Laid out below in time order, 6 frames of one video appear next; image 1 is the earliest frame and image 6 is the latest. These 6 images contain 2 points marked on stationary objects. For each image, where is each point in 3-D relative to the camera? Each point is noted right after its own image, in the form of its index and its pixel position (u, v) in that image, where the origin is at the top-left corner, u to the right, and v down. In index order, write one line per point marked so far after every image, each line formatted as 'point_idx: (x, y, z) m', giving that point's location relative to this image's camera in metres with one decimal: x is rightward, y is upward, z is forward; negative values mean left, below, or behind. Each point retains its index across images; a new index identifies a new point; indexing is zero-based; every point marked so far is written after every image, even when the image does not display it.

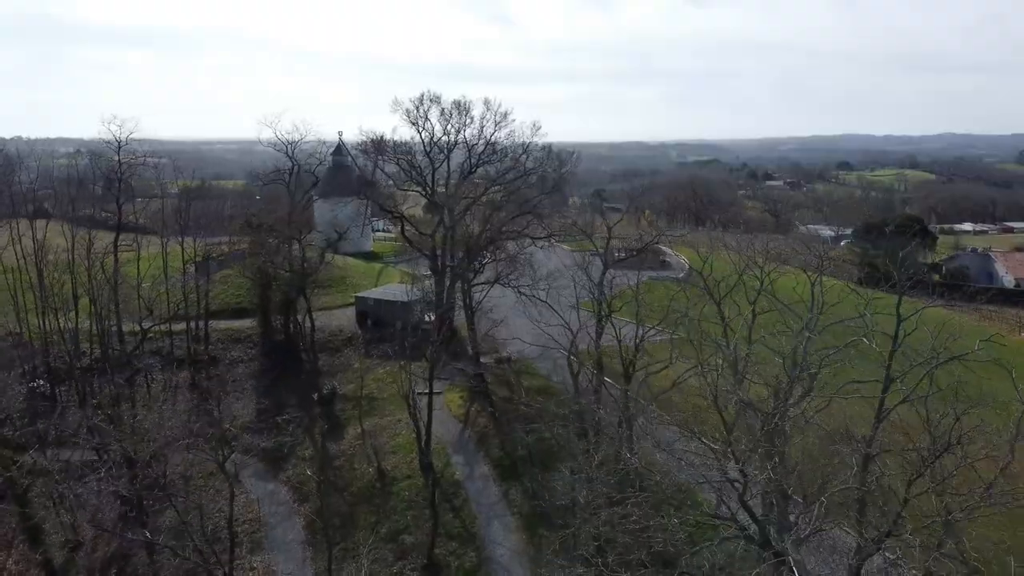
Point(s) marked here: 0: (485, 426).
0: (-0.6, -2.9, +17.9) m
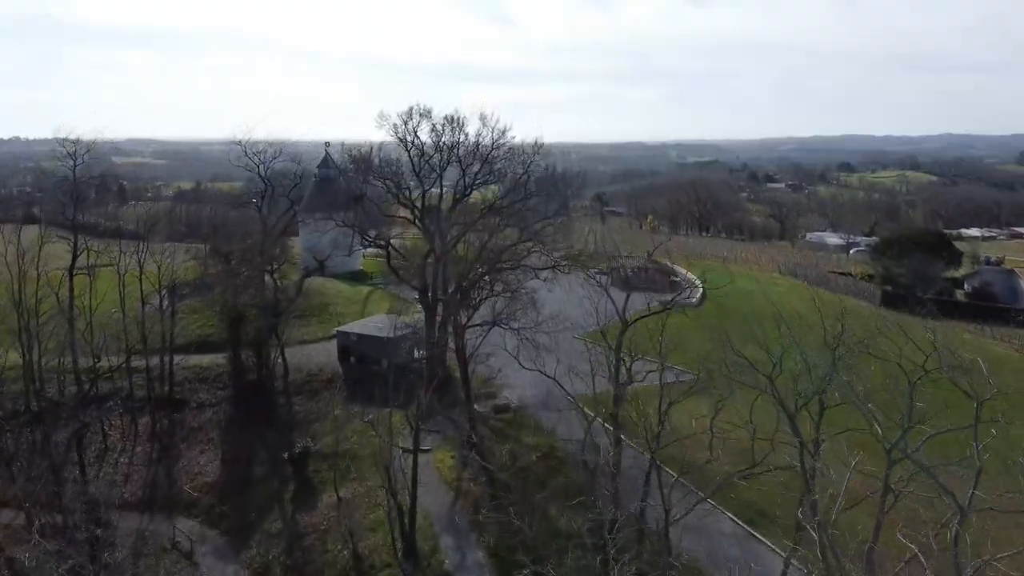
0: (-0.6, -3.8, +15.5) m
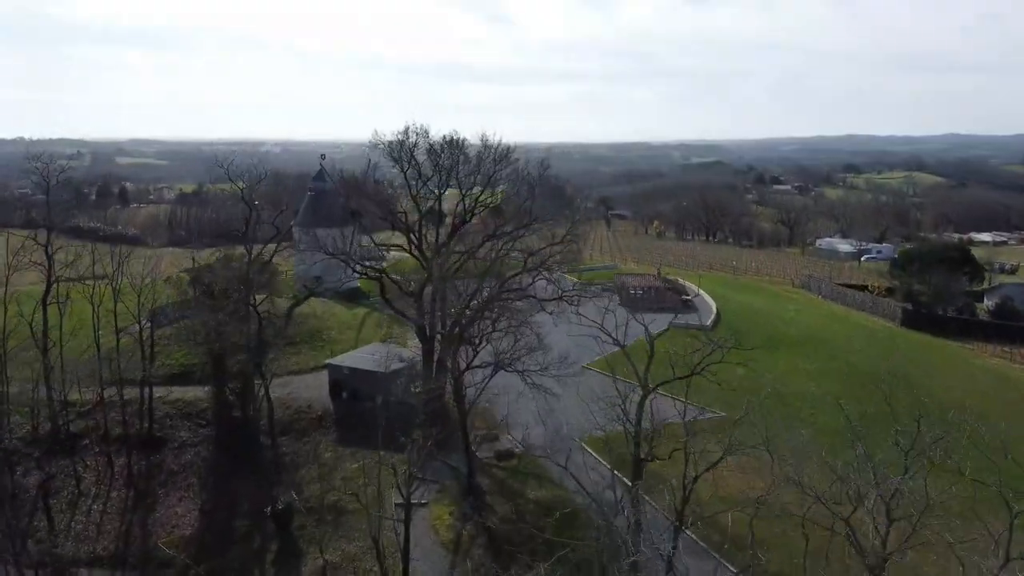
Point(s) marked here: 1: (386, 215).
0: (-0.5, -4.5, +14.0) m
1: (-2.8, +1.6, +19.1) m
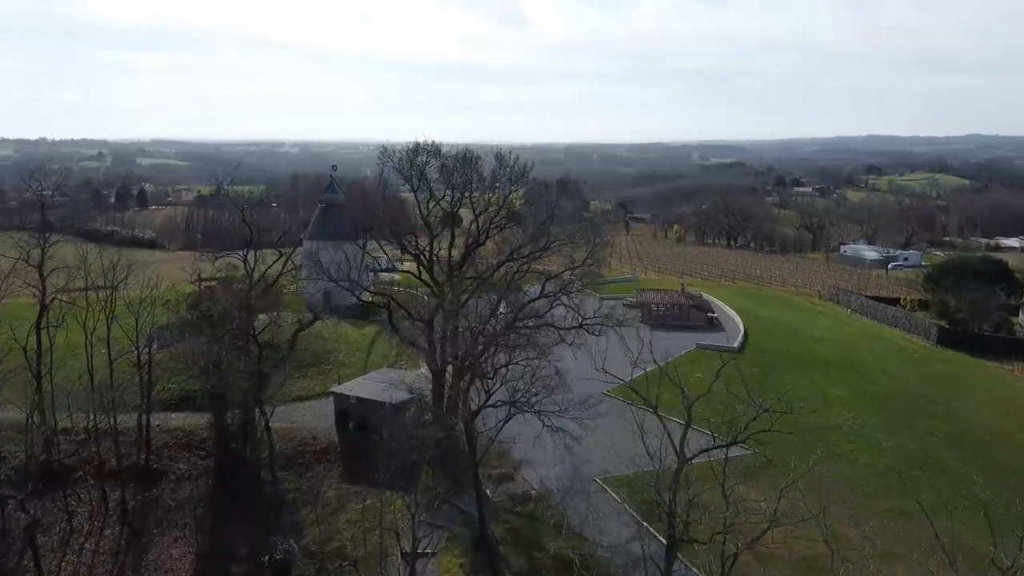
0: (-0.3, -5.1, +12.7) m
1: (-2.5, +1.1, +17.9) m
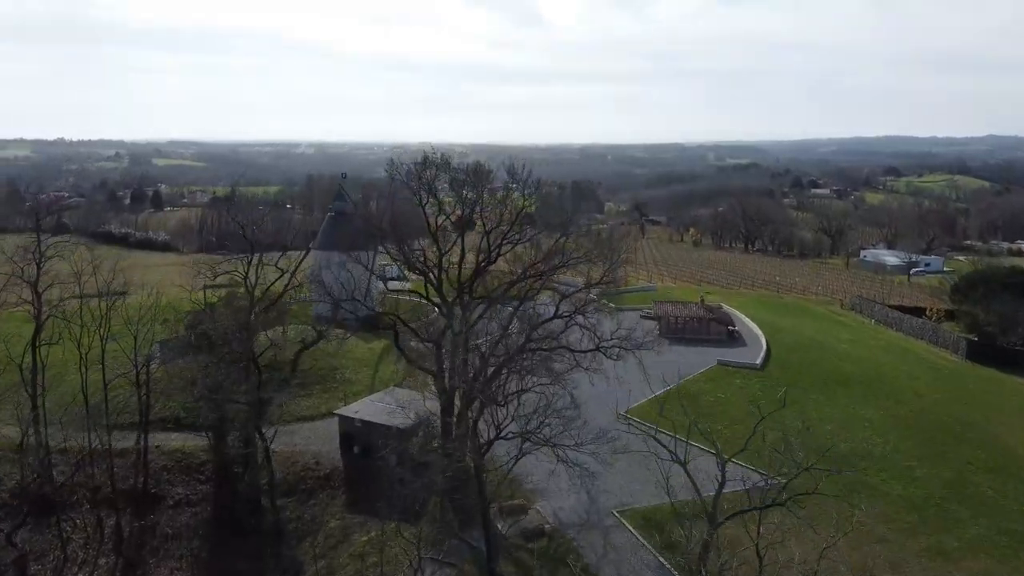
0: (-0.1, -5.5, +11.8) m
1: (-2.2, +0.7, +17.1) m
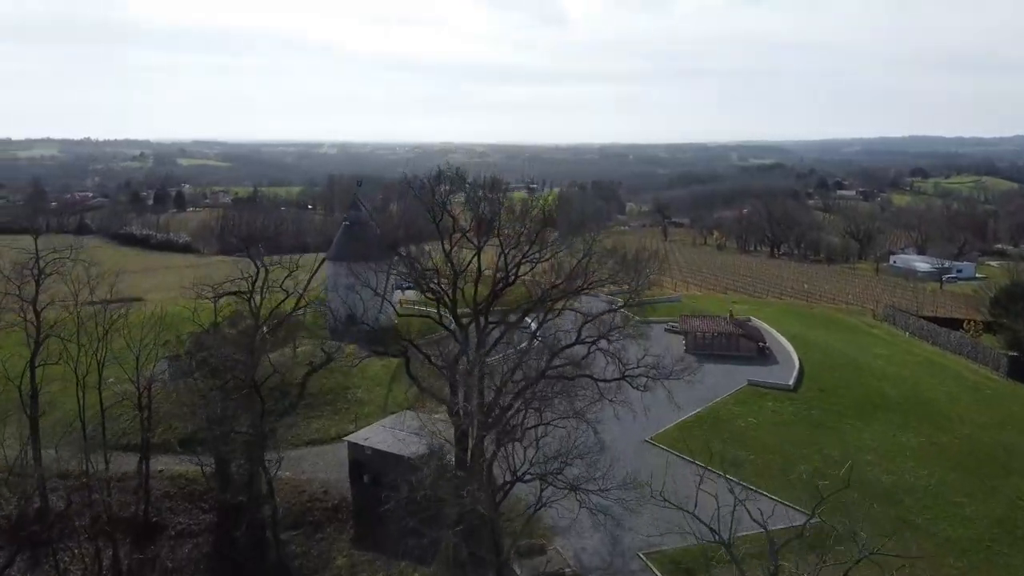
0: (+0.1, -5.9, +10.8) m
1: (-1.8, +0.2, +16.0) m
